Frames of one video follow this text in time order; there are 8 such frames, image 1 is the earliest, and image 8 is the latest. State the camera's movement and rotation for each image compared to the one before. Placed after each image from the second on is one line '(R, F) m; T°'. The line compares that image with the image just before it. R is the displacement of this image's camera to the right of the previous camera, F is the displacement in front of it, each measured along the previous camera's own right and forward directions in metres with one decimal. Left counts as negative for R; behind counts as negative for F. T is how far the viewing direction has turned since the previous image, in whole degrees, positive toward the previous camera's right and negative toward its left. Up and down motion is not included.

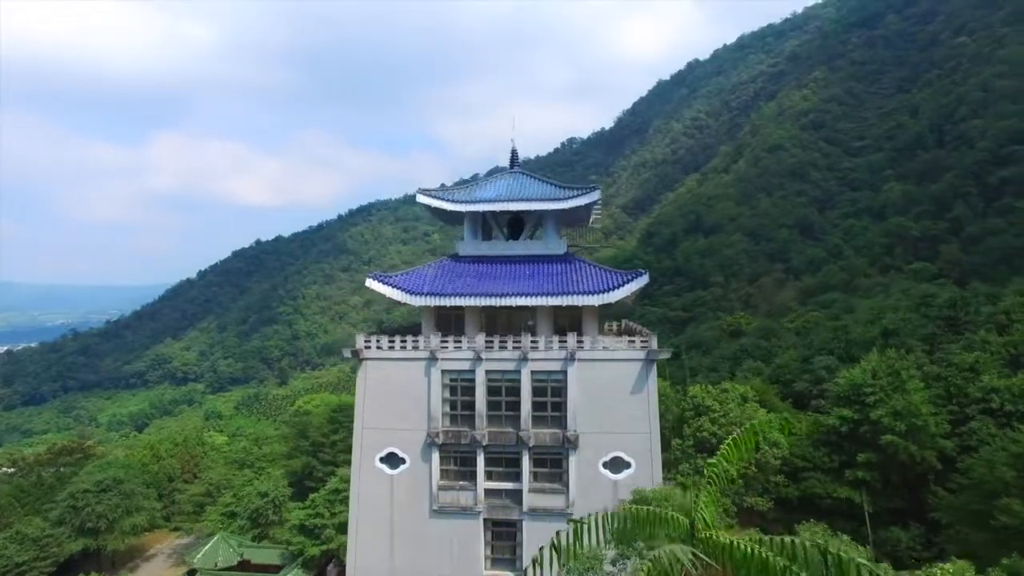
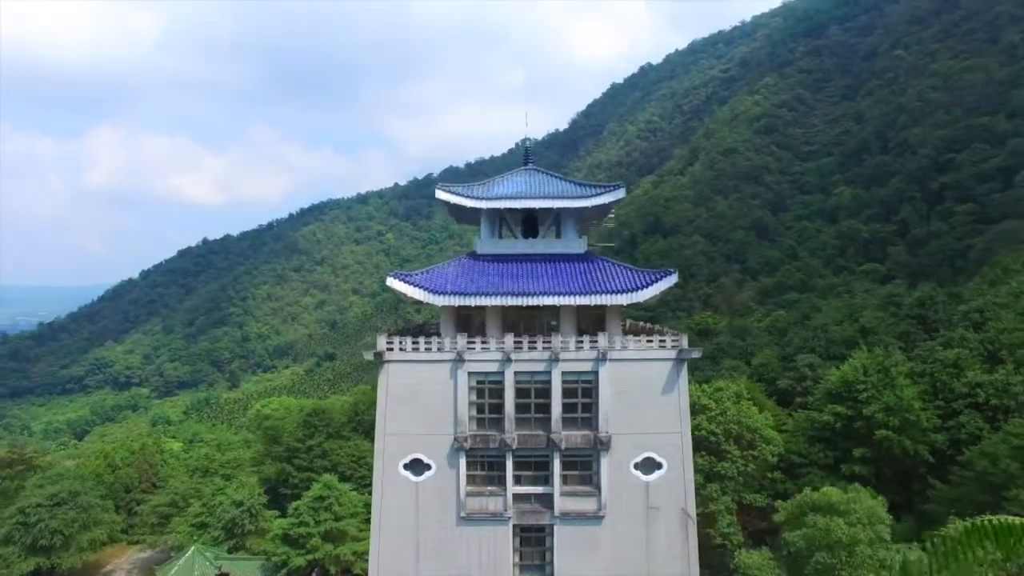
(-1.6, +0.4) m; +4°
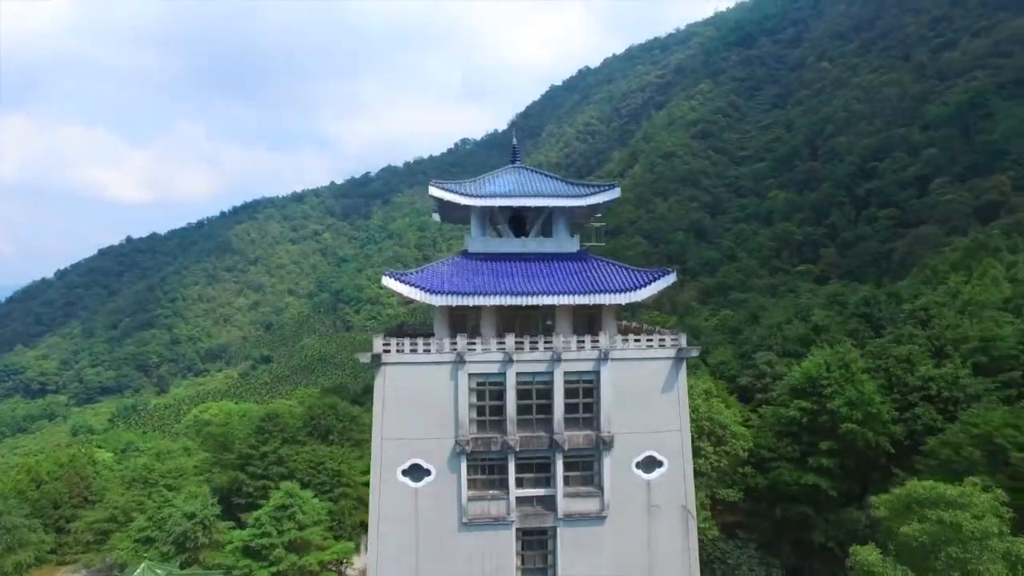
(-1.3, +0.3) m; +6°
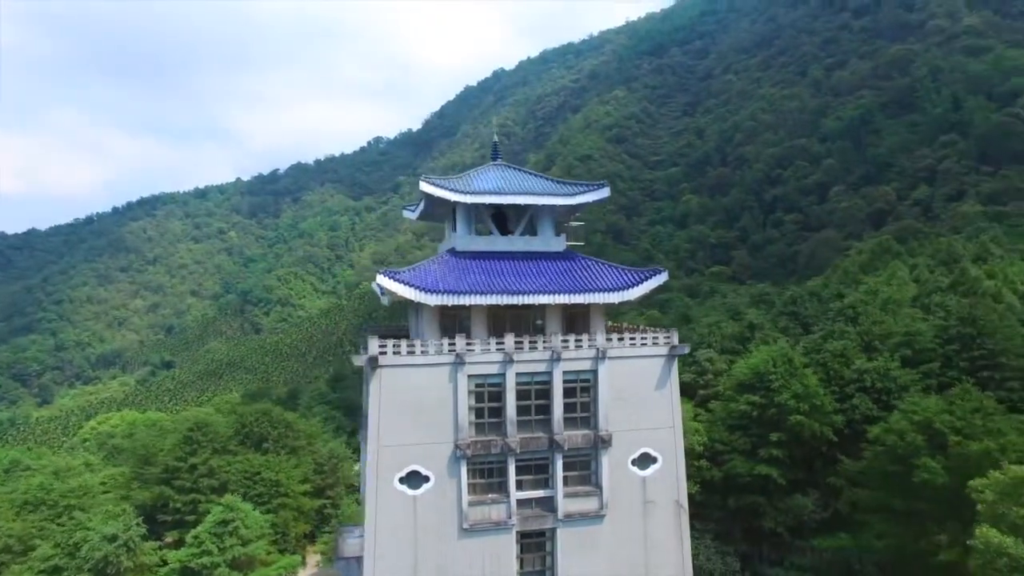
(-1.7, +0.4) m; +8°
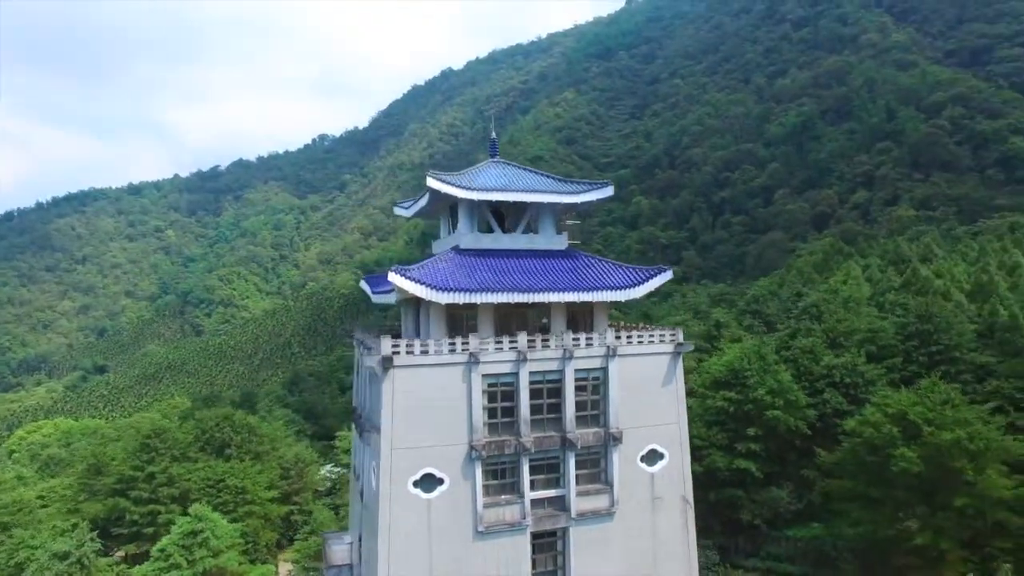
(-1.3, +0.2) m; +5°
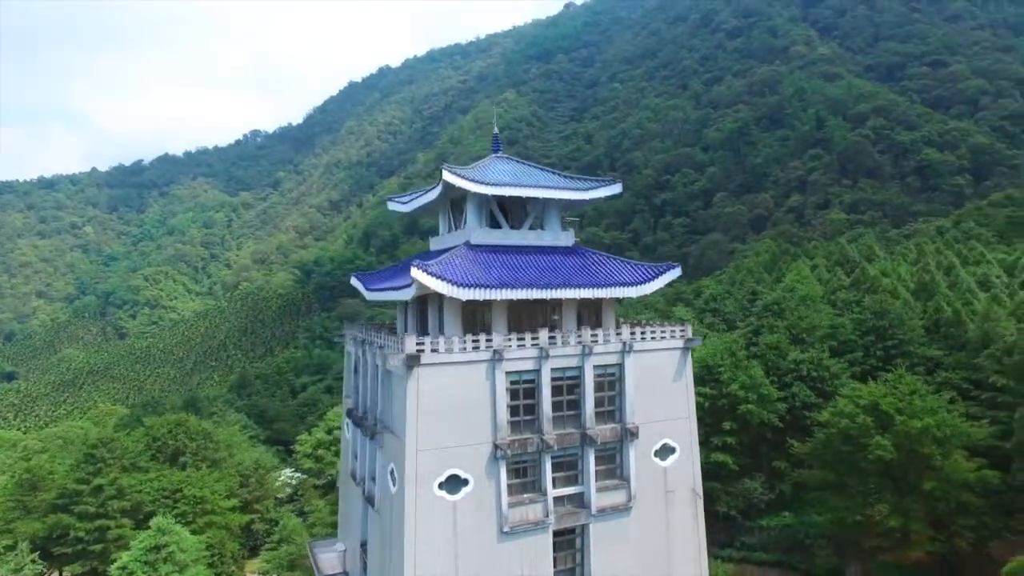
(-1.6, +0.3) m; +6°
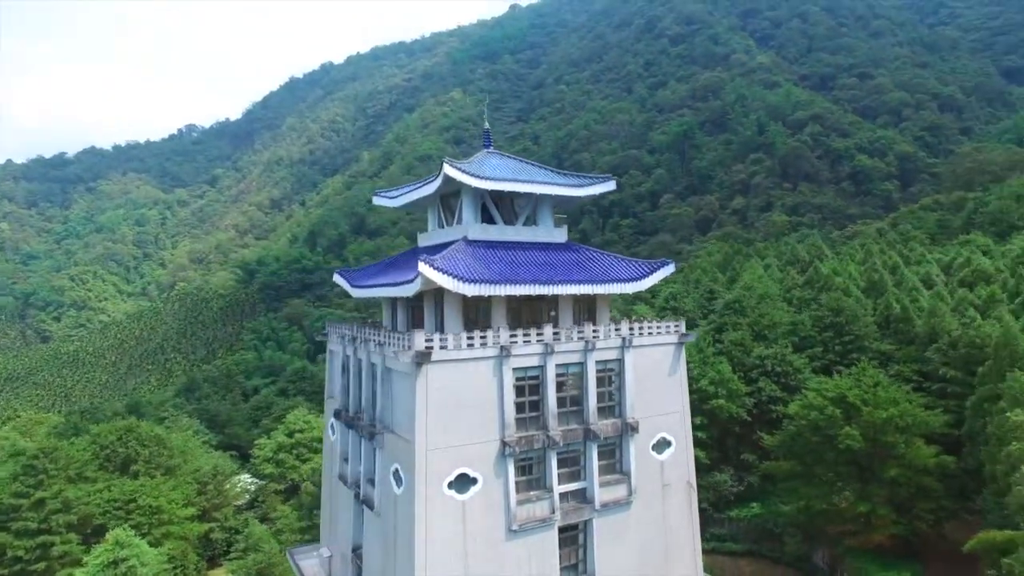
(-1.2, +0.2) m; +5°
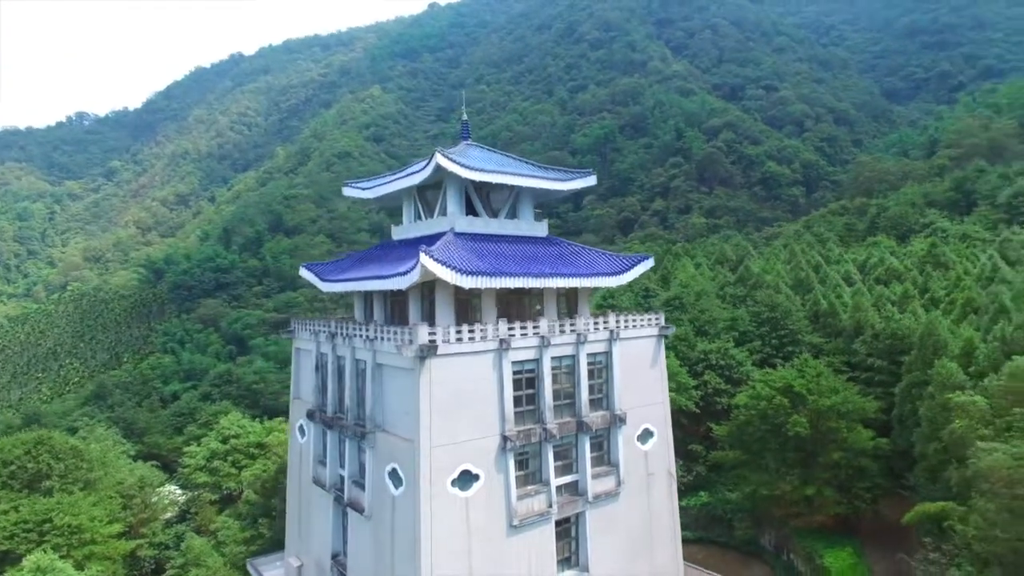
(-1.5, +0.3) m; +8°
